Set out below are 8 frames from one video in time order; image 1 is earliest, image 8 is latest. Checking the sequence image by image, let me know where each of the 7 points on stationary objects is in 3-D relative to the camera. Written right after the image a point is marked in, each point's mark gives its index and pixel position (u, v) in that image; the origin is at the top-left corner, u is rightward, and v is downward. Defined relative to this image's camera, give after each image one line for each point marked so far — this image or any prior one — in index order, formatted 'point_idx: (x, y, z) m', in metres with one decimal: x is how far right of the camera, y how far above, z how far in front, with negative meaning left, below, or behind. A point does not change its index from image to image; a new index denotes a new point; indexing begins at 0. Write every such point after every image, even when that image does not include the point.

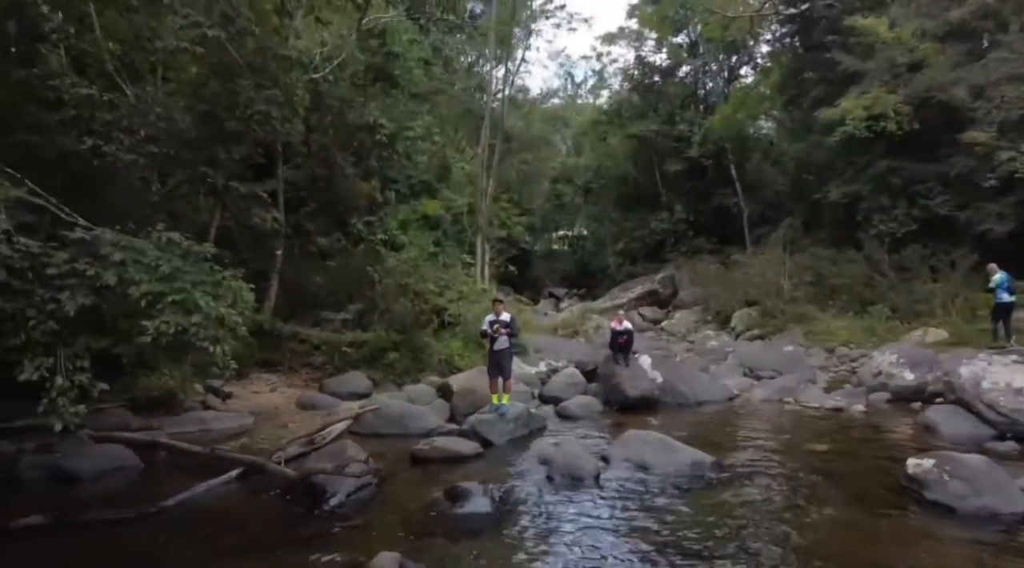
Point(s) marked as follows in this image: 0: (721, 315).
0: (+5.1, -0.7, +17.5) m
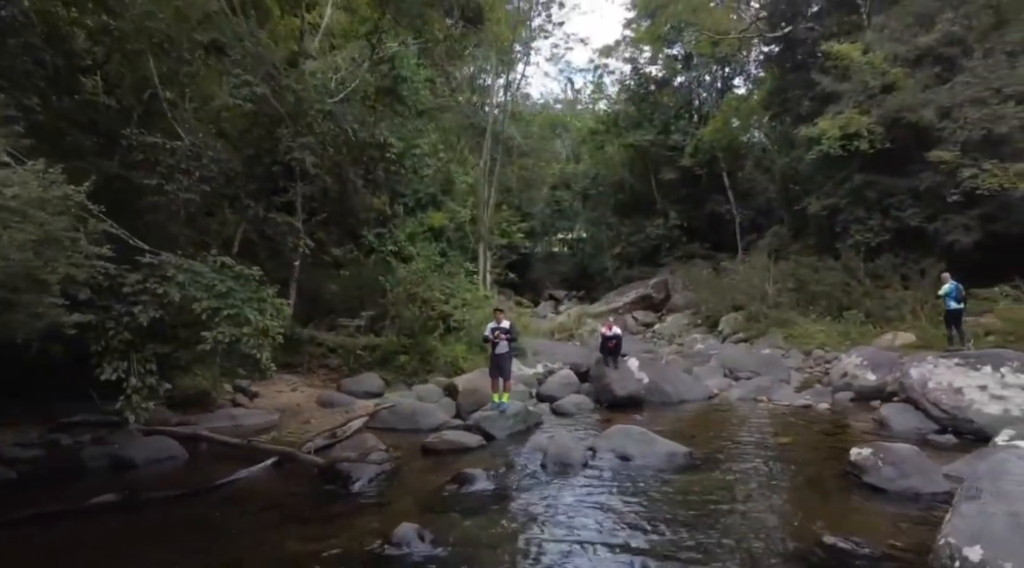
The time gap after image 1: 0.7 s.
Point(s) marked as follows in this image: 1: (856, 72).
0: (+5.1, -0.9, +18.5) m
1: (+7.2, +4.5, +15.2) m
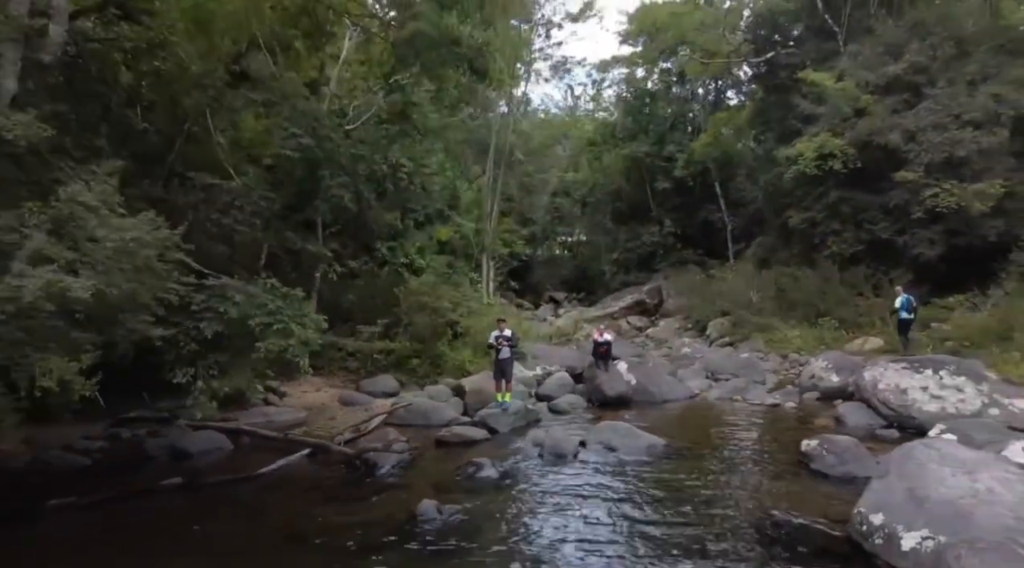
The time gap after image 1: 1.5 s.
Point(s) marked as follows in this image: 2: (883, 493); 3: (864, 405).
0: (+5.1, -1.1, +19.8) m
1: (+7.3, +4.3, +16.4) m
2: (+3.2, -1.8, +6.2) m
3: (+5.1, -1.7, +10.4) m
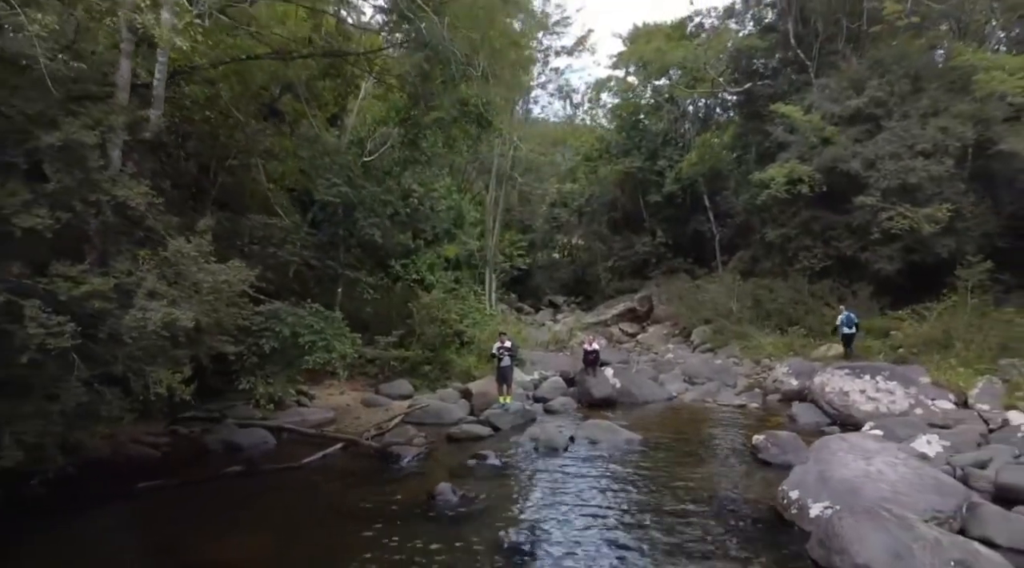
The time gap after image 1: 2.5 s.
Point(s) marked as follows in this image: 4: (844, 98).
0: (+5.1, -1.4, +21.5) m
1: (+7.3, +4.0, +18.1) m
2: (+3.2, -2.1, +7.9) m
3: (+5.1, -2.0, +12.2) m
4: (+8.2, +4.6, +17.8) m
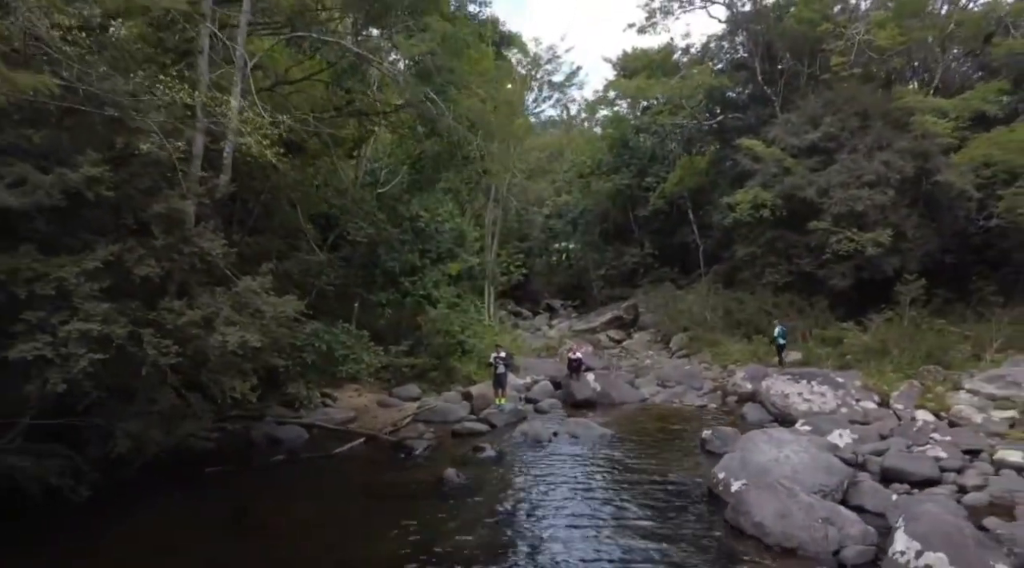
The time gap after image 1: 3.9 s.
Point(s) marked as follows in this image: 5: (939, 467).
0: (+5.0, -1.7, +23.7) m
1: (+7.1, +3.6, +20.4) m
2: (+3.1, -2.5, +10.1) m
3: (+5.0, -2.4, +14.4) m
4: (+8.1, +4.2, +20.0) m
5: (+6.0, -2.6, +10.1) m
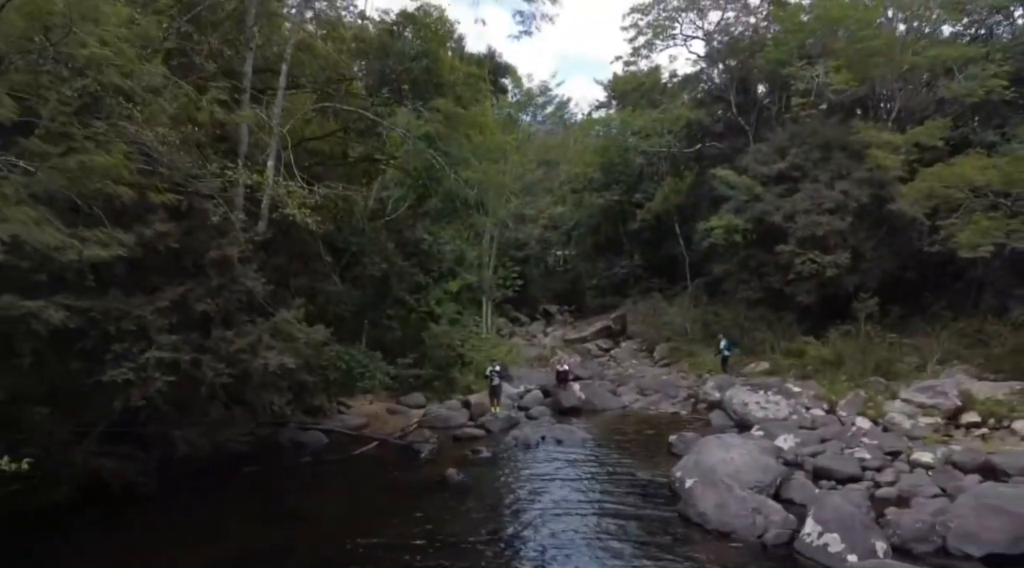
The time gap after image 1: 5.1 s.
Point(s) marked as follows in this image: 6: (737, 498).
0: (+4.9, -2.2, +25.7) m
1: (+7.0, +3.1, +22.3) m
2: (+2.9, -2.9, +12.1) m
3: (+4.8, -2.9, +16.3) m
4: (+7.9, +3.7, +22.0) m
5: (+5.9, -3.1, +12.1) m
6: (+3.2, -3.1, +10.3) m
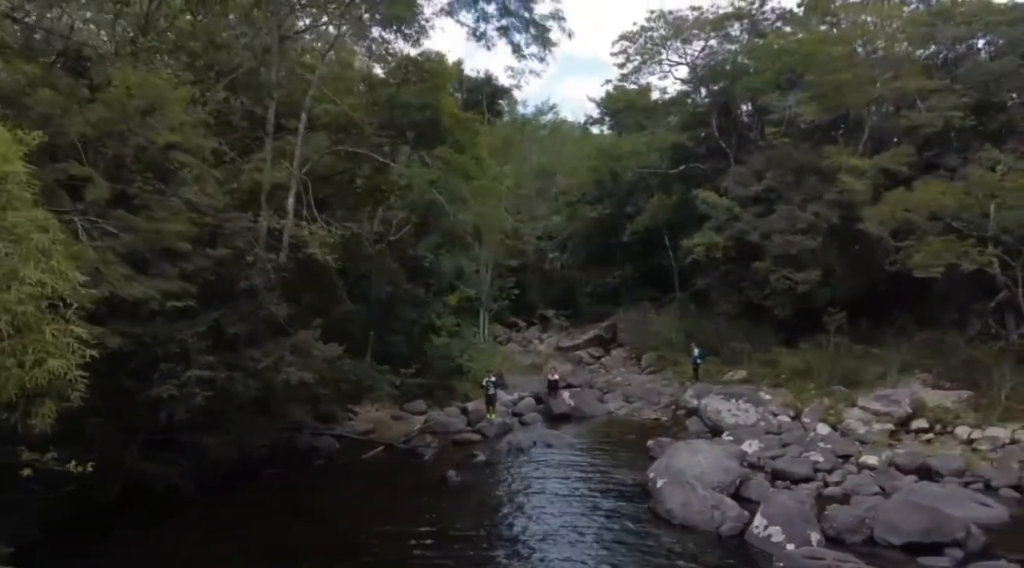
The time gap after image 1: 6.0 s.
0: (+4.7, -2.7, +27.2) m
1: (+6.8, +2.7, +23.9) m
2: (+2.8, -3.4, +13.6) m
3: (+4.7, -3.4, +17.9) m
4: (+7.8, +3.3, +23.6) m
5: (+5.7, -3.5, +13.7) m
6: (+3.1, -3.5, +11.8) m
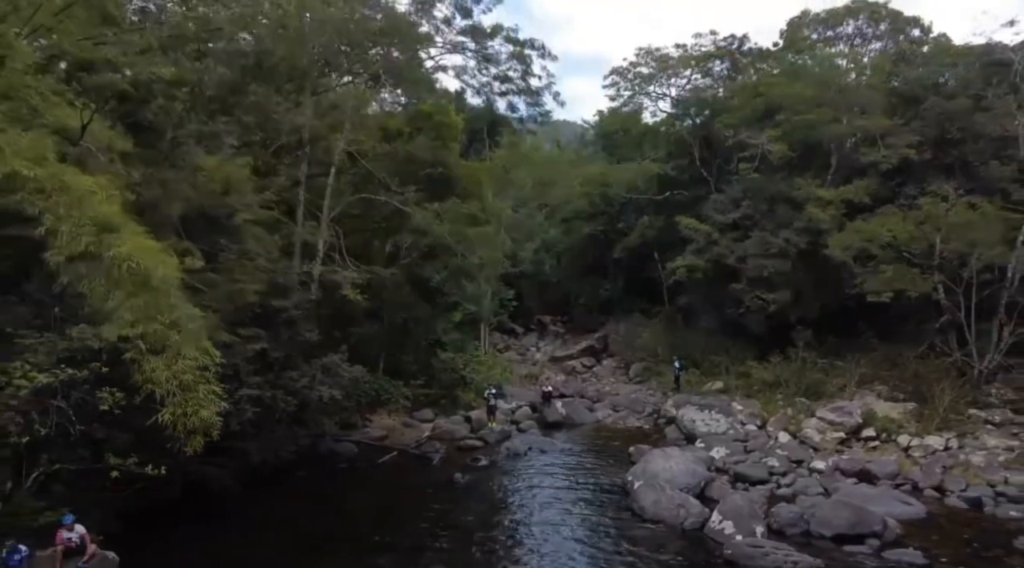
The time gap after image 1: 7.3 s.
0: (+4.7, -3.3, +29.5) m
1: (+6.8, +2.0, +26.1) m
2: (+2.8, -4.0, +15.9) m
3: (+4.6, -4.0, +20.1) m
4: (+7.7, +2.6, +25.8) m
5: (+5.7, -4.1, +15.9) m
6: (+3.0, -4.1, +14.1) m
